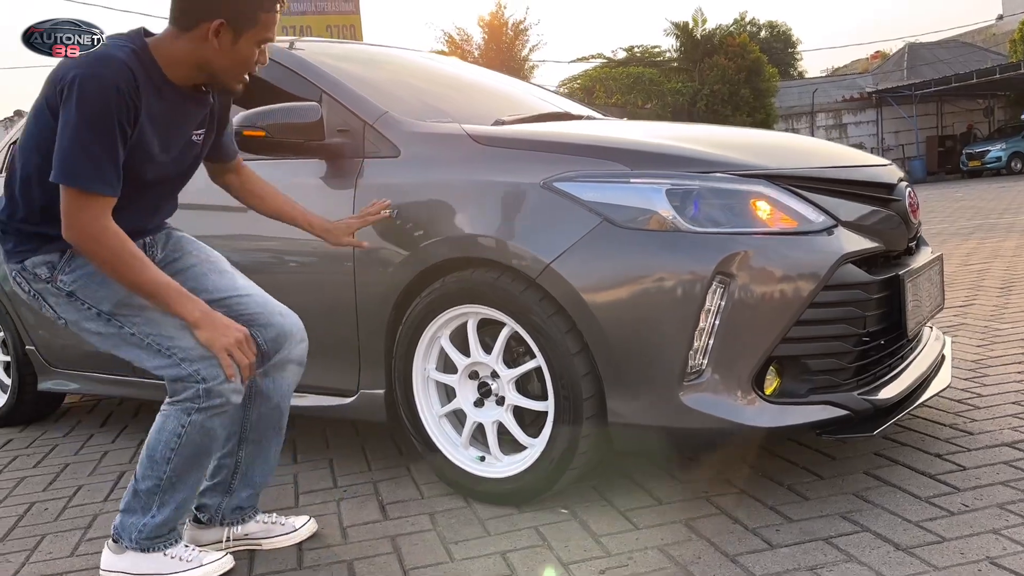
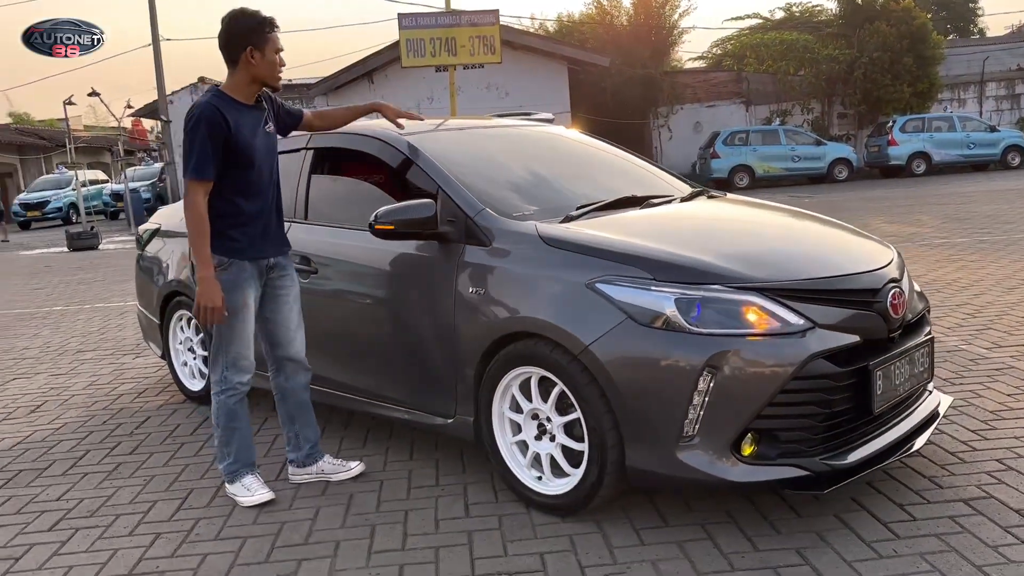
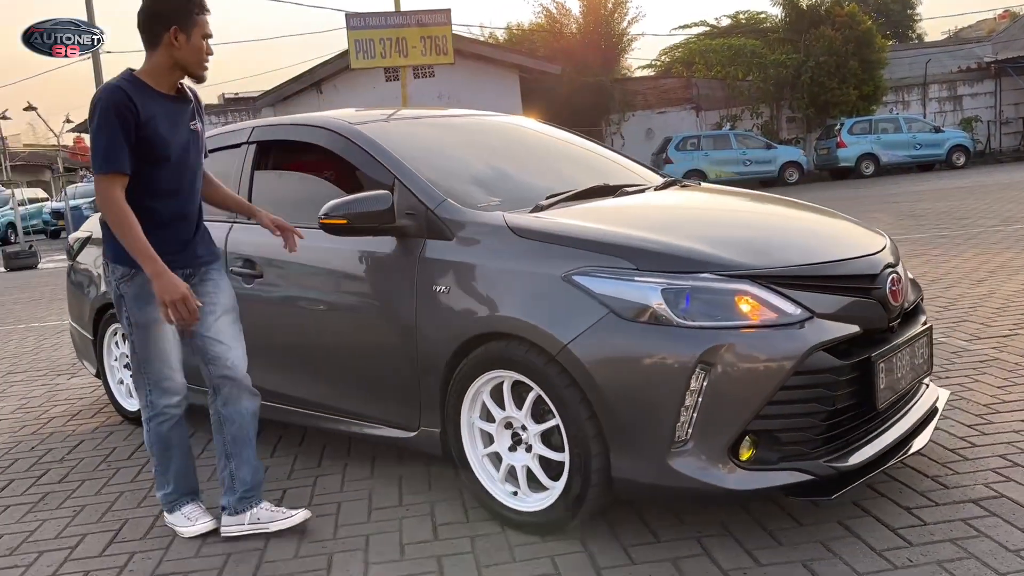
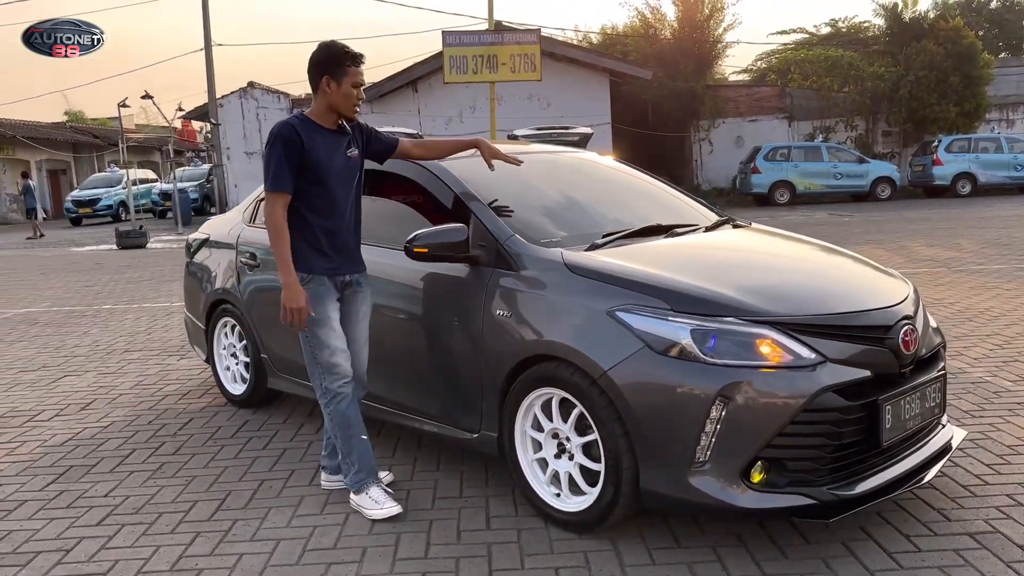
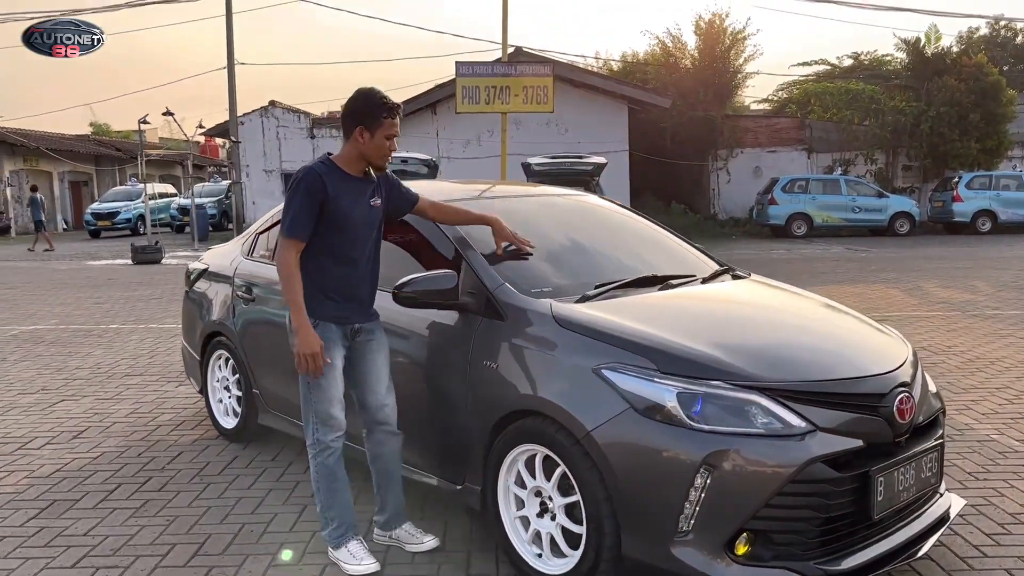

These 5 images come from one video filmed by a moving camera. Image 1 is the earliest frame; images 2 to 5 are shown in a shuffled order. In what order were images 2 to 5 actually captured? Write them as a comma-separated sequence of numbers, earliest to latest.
3, 2, 4, 5
